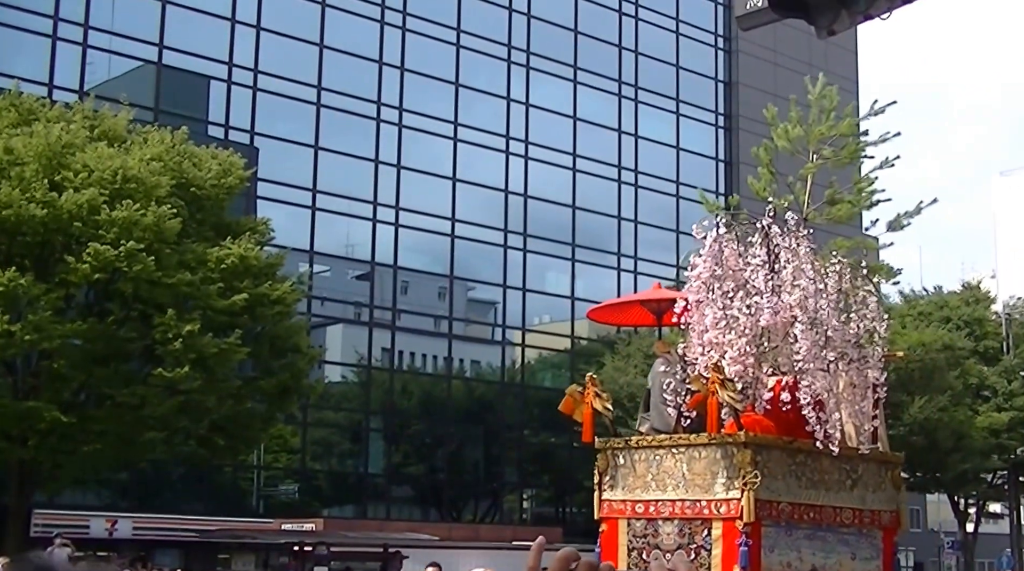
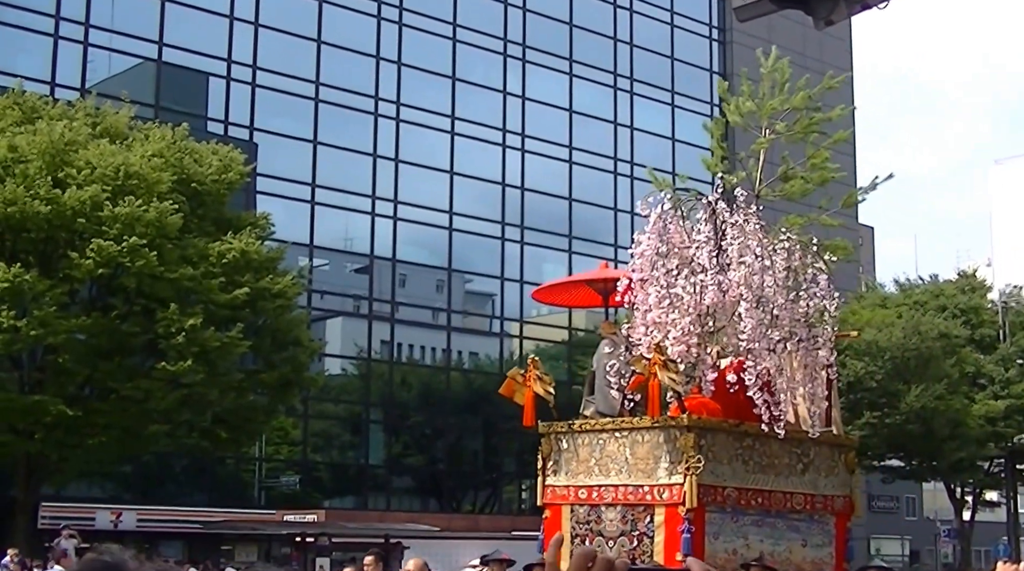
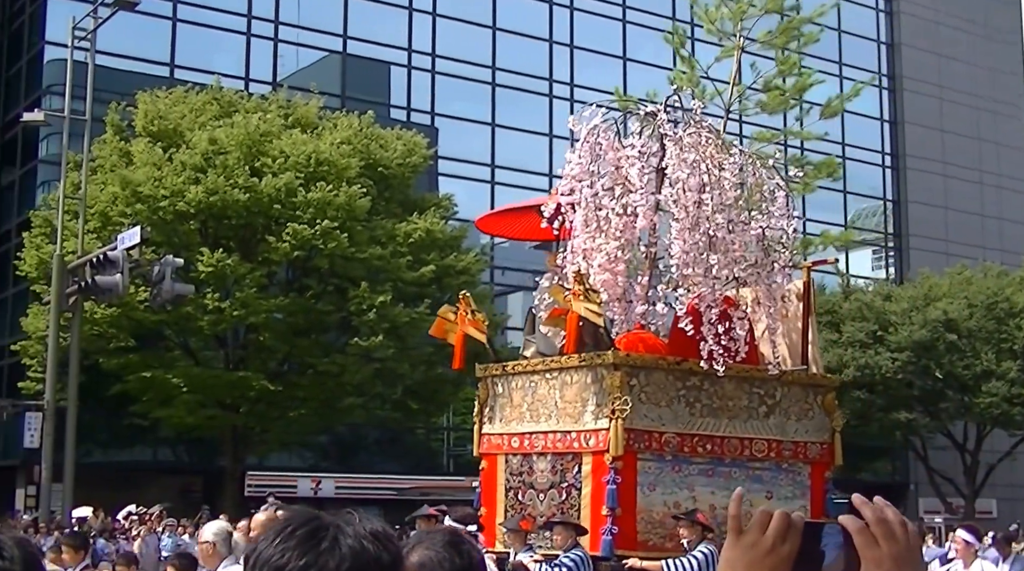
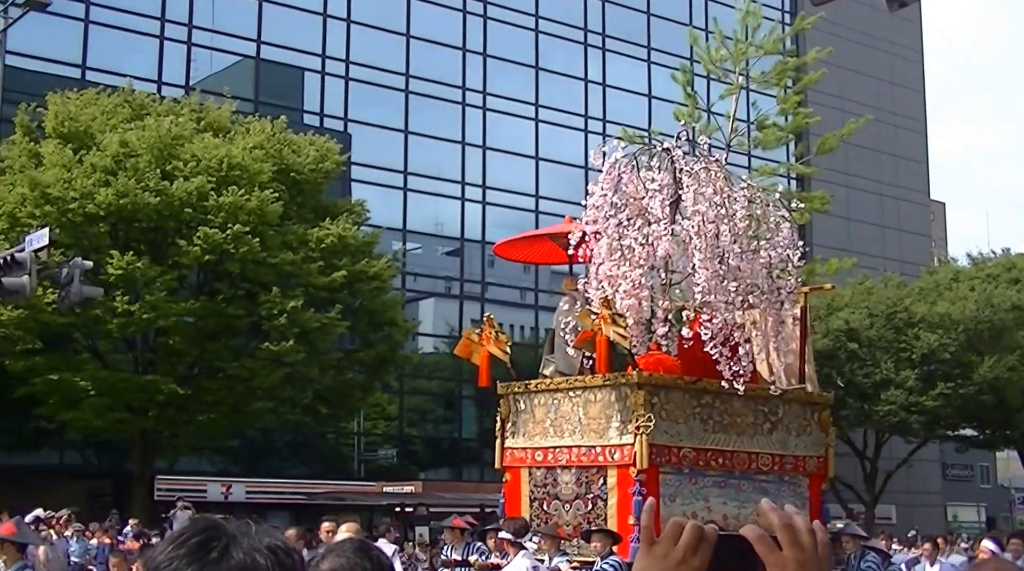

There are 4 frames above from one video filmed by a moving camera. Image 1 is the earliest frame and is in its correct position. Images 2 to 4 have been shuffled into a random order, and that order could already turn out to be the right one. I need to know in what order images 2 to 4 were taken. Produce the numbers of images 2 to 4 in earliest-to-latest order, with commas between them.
2, 4, 3
